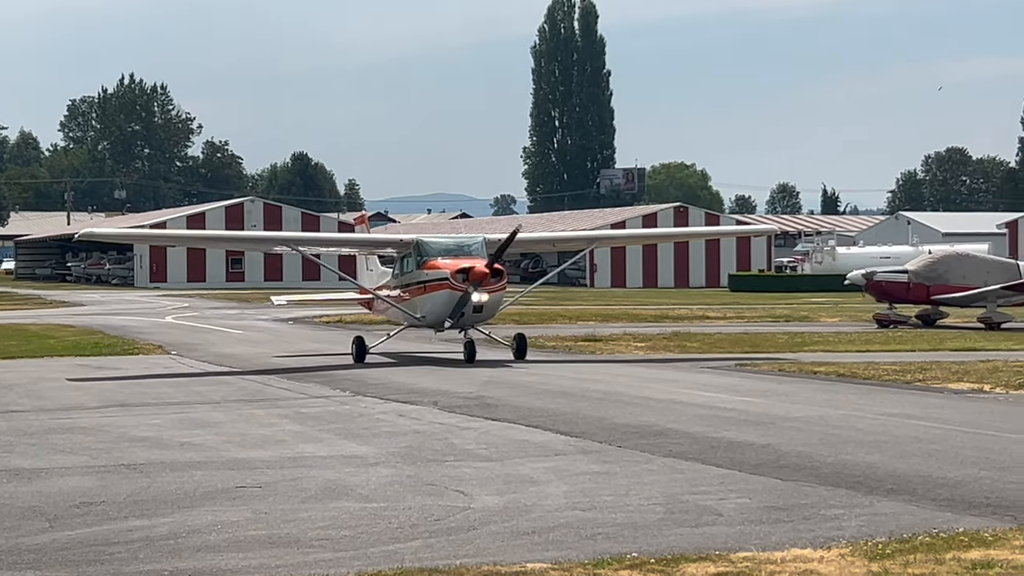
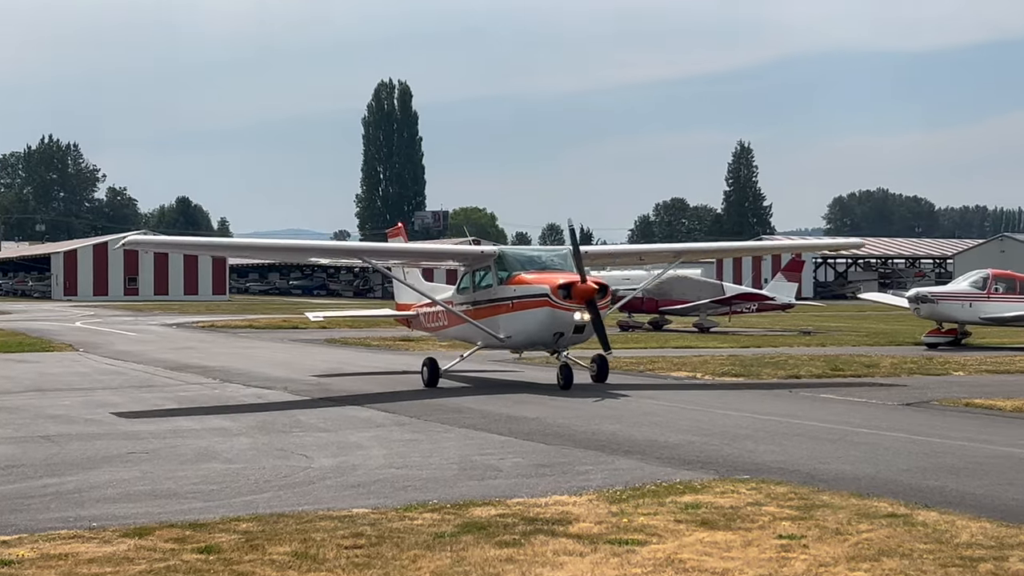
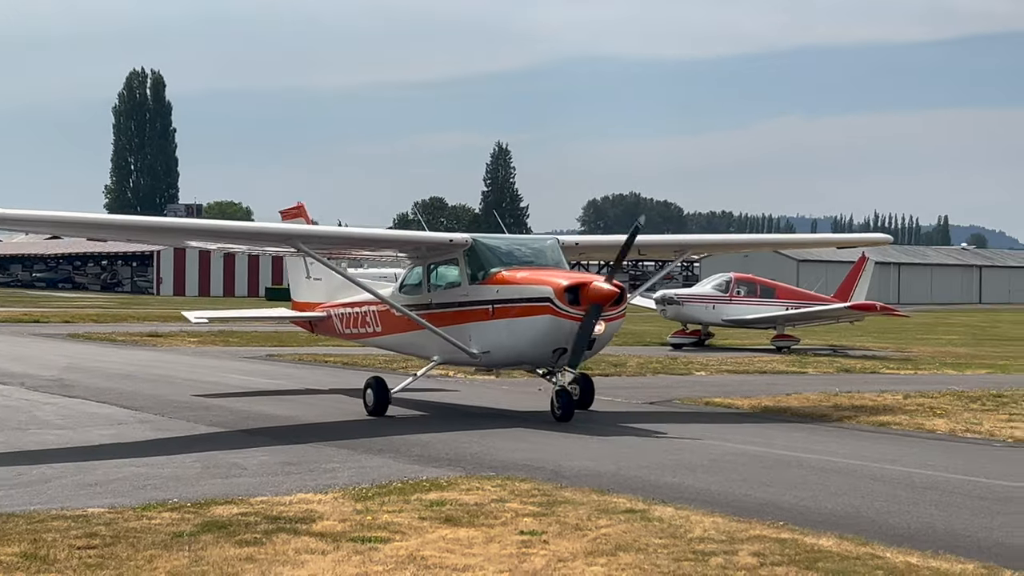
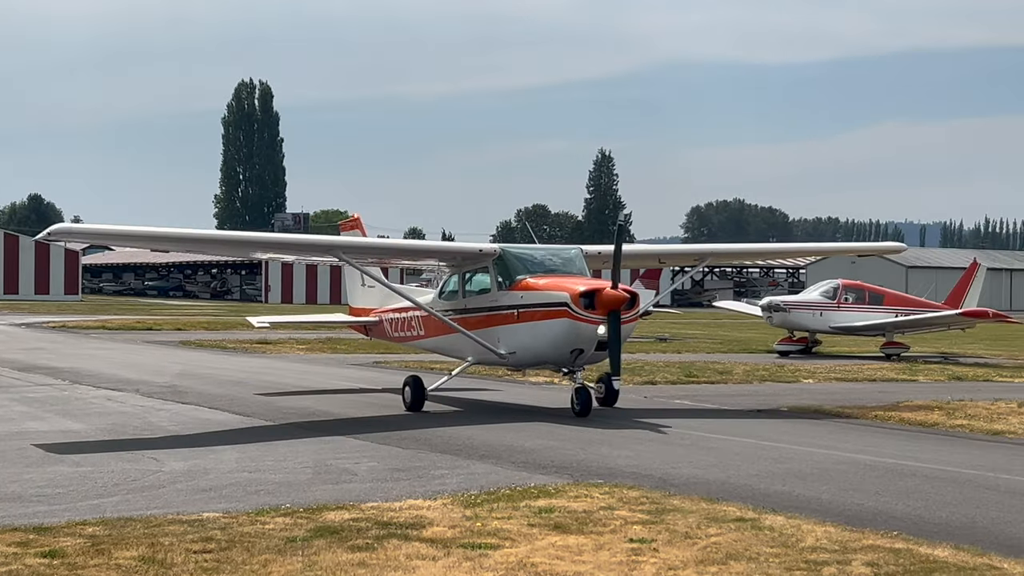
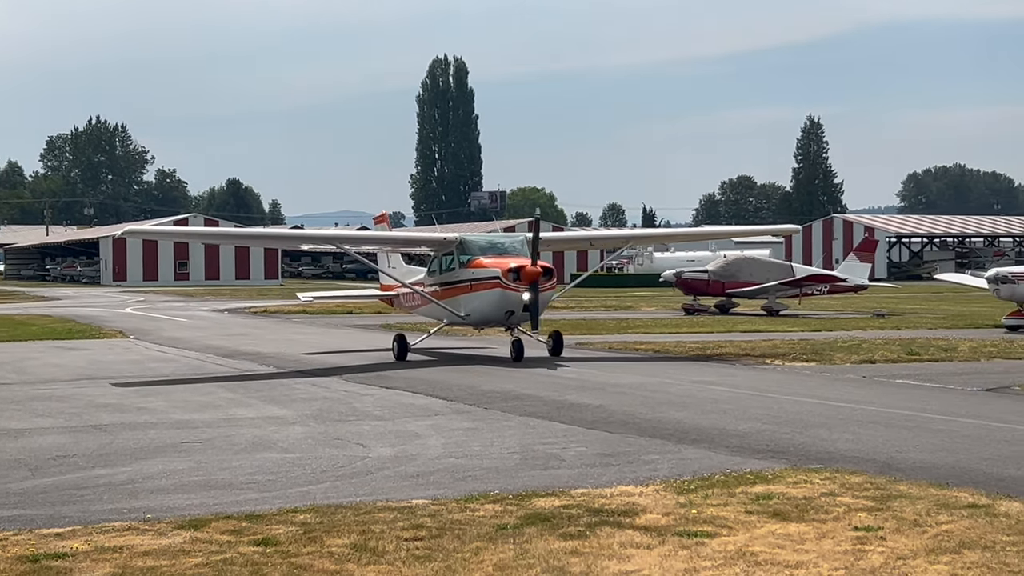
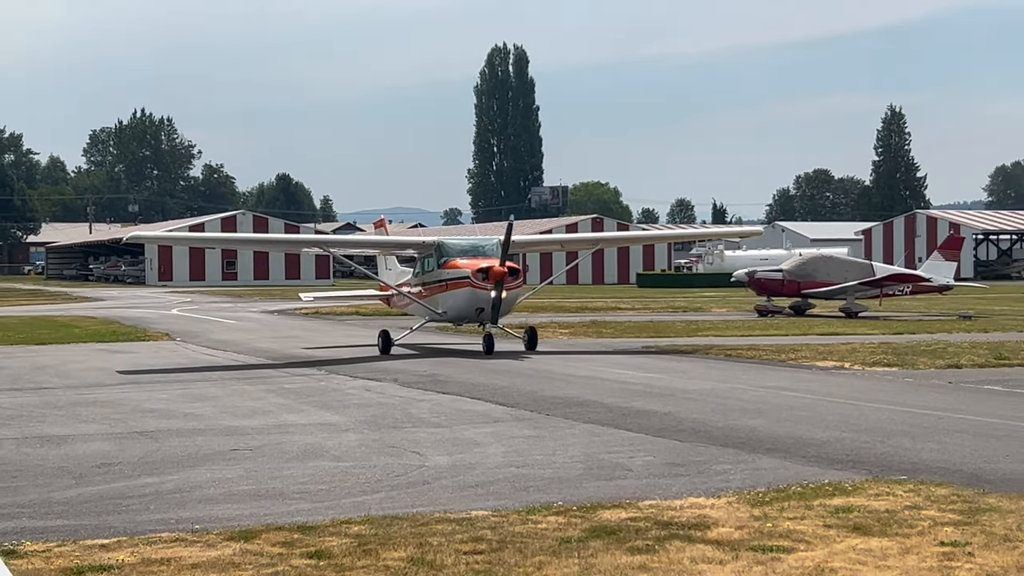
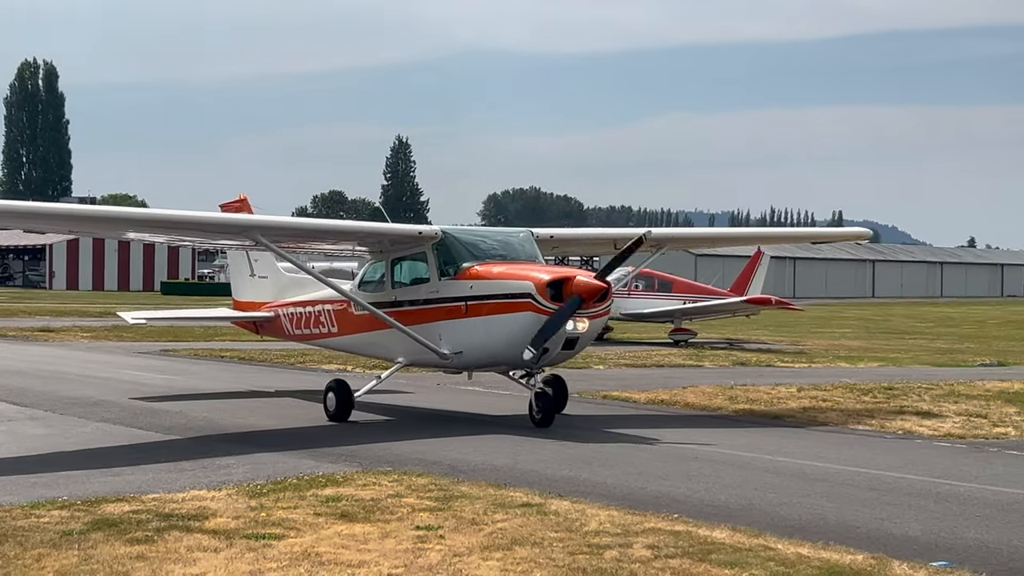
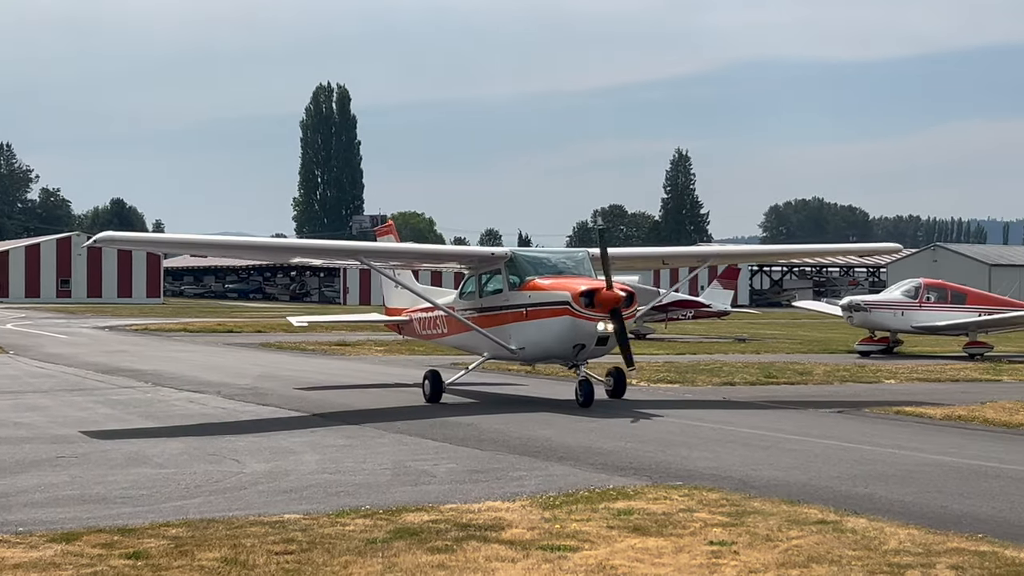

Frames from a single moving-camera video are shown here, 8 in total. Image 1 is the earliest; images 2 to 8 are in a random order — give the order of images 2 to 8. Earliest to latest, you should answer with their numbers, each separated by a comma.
6, 5, 2, 8, 4, 3, 7
